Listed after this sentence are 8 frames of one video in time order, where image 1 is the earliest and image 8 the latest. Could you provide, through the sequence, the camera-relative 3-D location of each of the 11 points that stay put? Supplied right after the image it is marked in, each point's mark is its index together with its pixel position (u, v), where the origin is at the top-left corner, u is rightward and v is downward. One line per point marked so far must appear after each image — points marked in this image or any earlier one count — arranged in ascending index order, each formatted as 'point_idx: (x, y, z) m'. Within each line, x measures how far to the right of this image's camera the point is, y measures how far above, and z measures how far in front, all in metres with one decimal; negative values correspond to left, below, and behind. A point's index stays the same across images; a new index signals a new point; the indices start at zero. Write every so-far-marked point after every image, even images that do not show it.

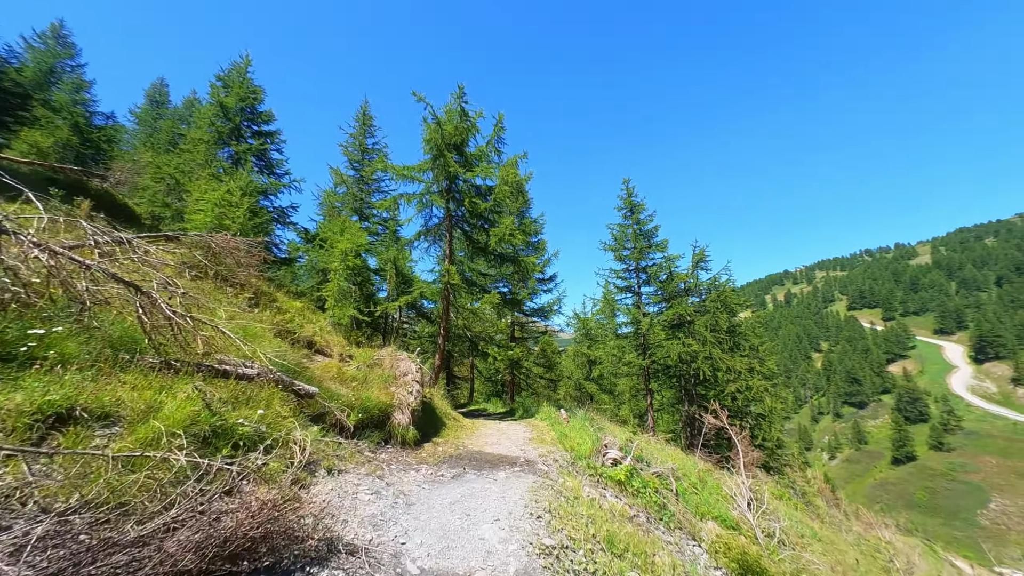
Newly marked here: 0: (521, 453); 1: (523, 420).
0: (+0.2, -3.8, +8.1) m
1: (+0.4, -4.6, +12.4) m
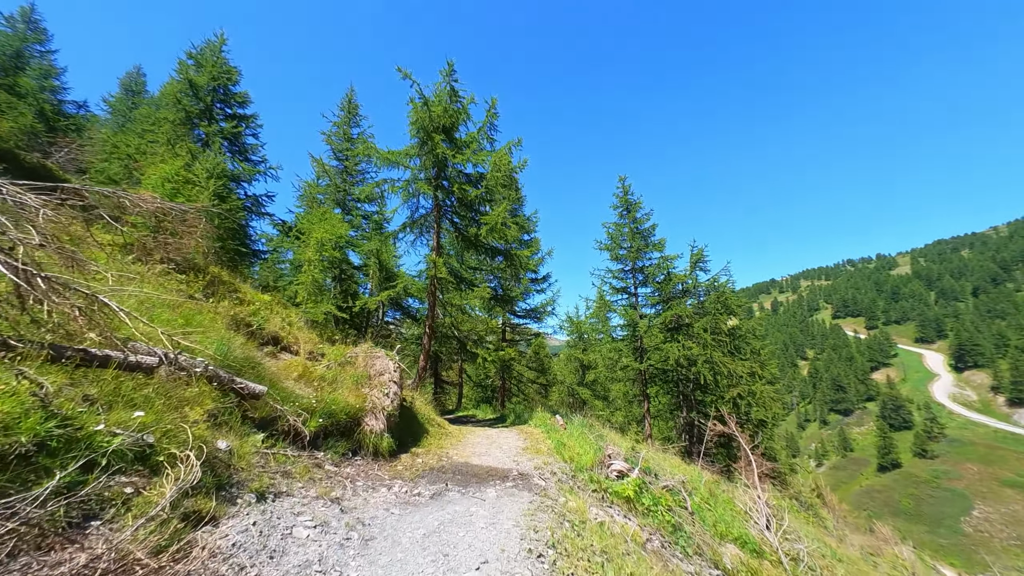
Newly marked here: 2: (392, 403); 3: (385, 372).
0: (0.0, -3.5, +7.1) m
1: (+0.1, -4.4, +11.3) m
2: (-2.4, -2.3, +7.1) m
3: (-2.8, -1.8, +7.7) m
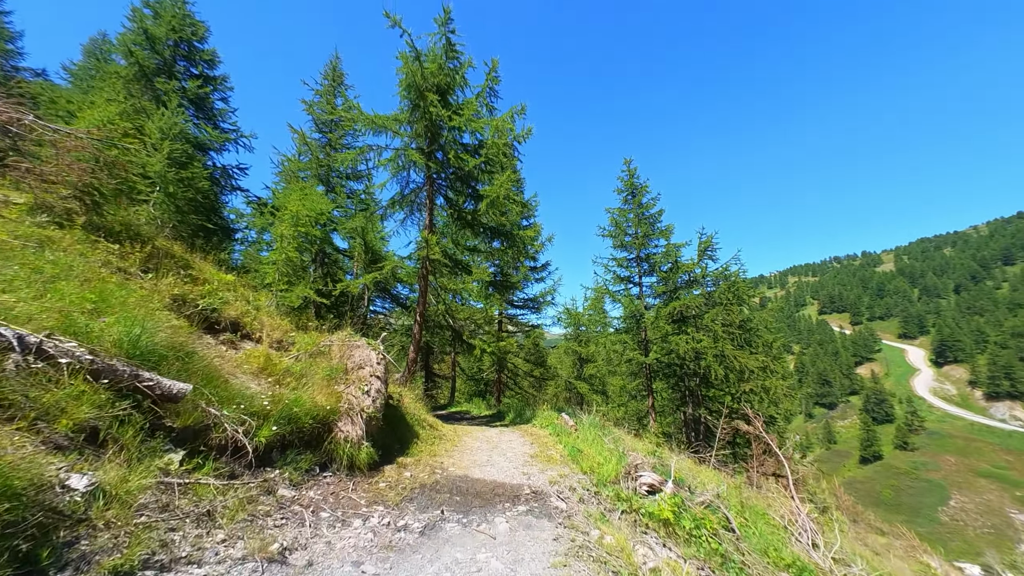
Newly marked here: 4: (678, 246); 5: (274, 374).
0: (+0.2, -3.1, +5.8) m
1: (+0.2, -3.9, +10.0) m
2: (-2.2, -1.9, +5.8) m
3: (-2.6, -1.4, +6.3) m
4: (+9.1, +2.3, +19.4) m
5: (-4.0, -1.5, +6.1) m
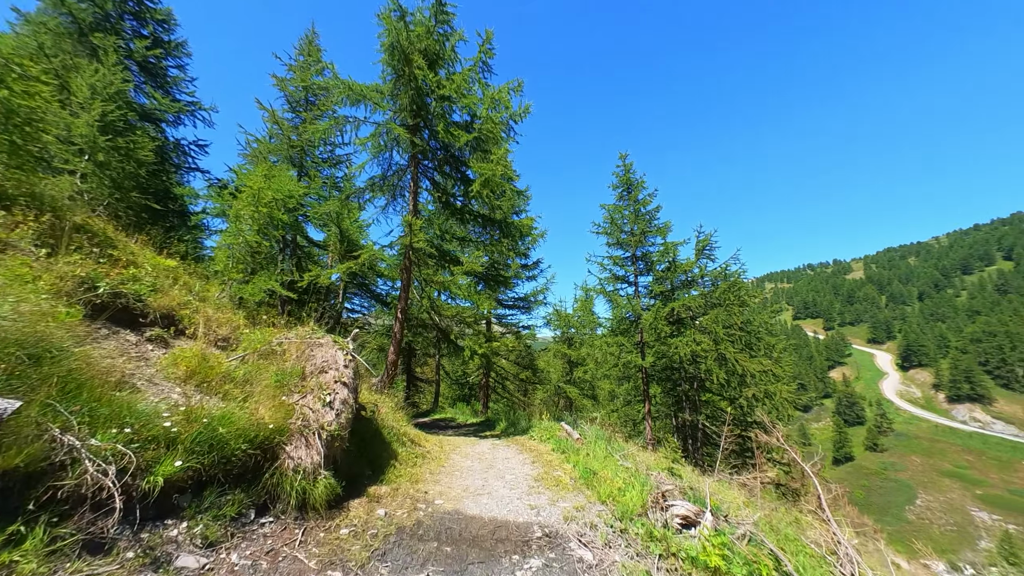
0: (+0.2, -2.9, +4.5) m
1: (0.0, -3.7, +8.8) m
2: (-2.1, -1.6, +4.5) m
3: (-2.6, -1.1, +5.0) m
4: (+8.6, +2.3, +18.6) m
5: (-4.0, -1.2, +4.7) m
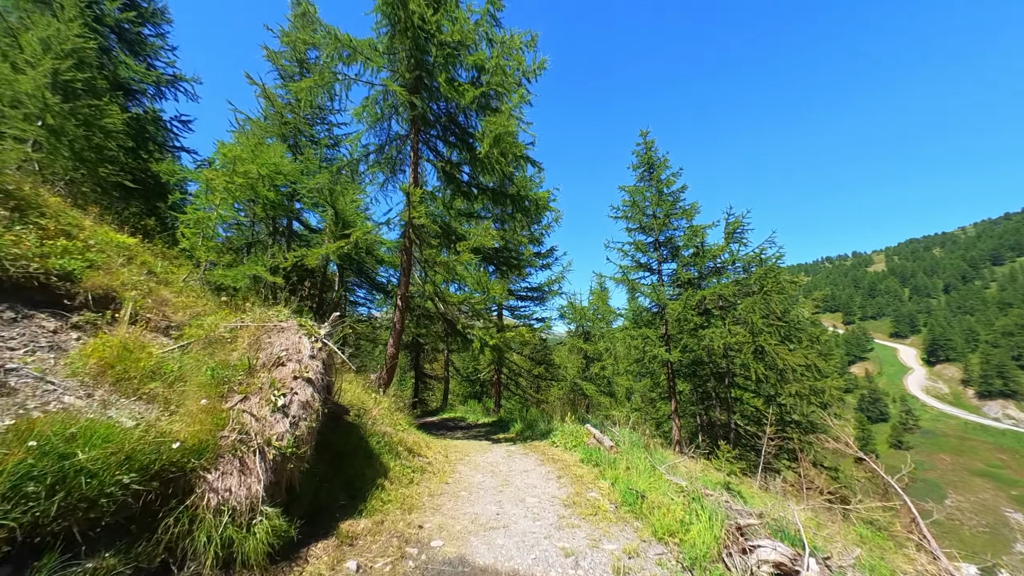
0: (+0.5, -2.5, +3.2) m
1: (+0.4, -3.3, +7.5) m
2: (-1.9, -1.3, +3.2) m
3: (-2.3, -0.8, +3.7) m
4: (+9.1, +2.9, +17.0) m
5: (-3.7, -0.8, +3.4) m
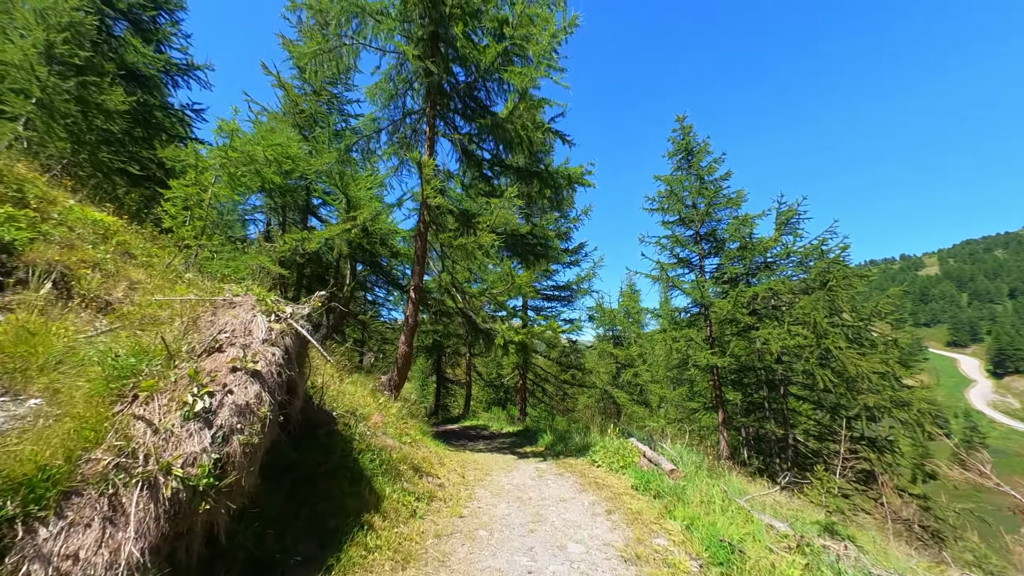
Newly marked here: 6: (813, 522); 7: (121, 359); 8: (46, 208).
0: (+0.7, -2.1, +1.9) m
1: (+0.9, -3.1, +6.2) m
2: (-1.7, -0.9, +2.1) m
3: (-2.0, -0.4, +2.7) m
4: (+10.3, +3.0, +15.2) m
5: (-3.5, -0.5, +2.5) m
6: (+3.9, -3.0, +4.6) m
7: (-2.5, -0.5, +2.4) m
8: (-6.4, +1.1, +4.9) m
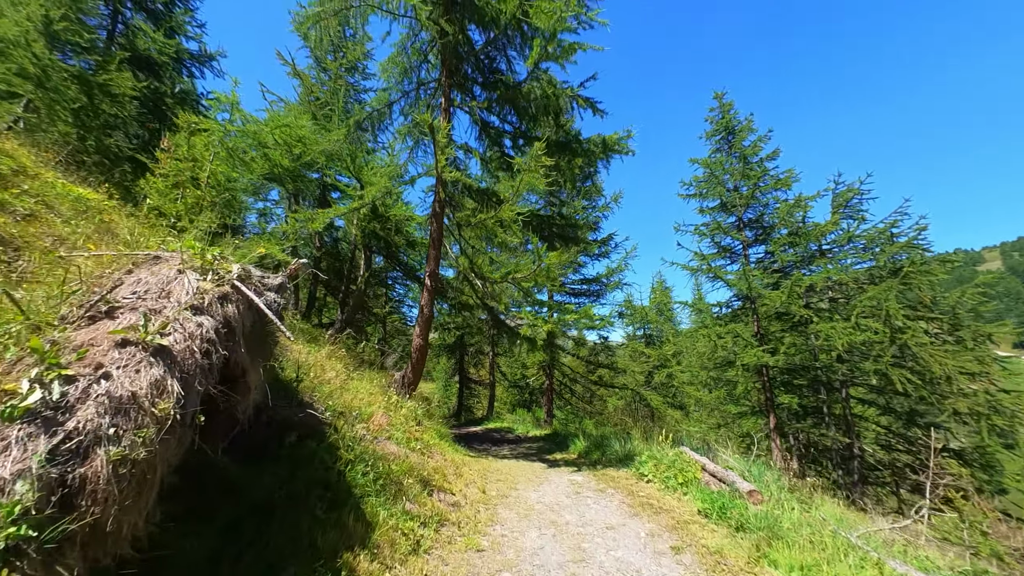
0: (+0.9, -1.8, +0.9) m
1: (+1.3, -2.7, +5.2) m
2: (-1.5, -0.6, +1.3) m
3: (-1.8, -0.1, +1.9) m
4: (+11.2, +3.4, +13.6) m
5: (-3.3, -0.2, +1.8) m
6: (+4.2, -2.6, +3.4) m
7: (-2.4, -0.2, +1.6) m
8: (-6.1, +1.4, +4.4) m
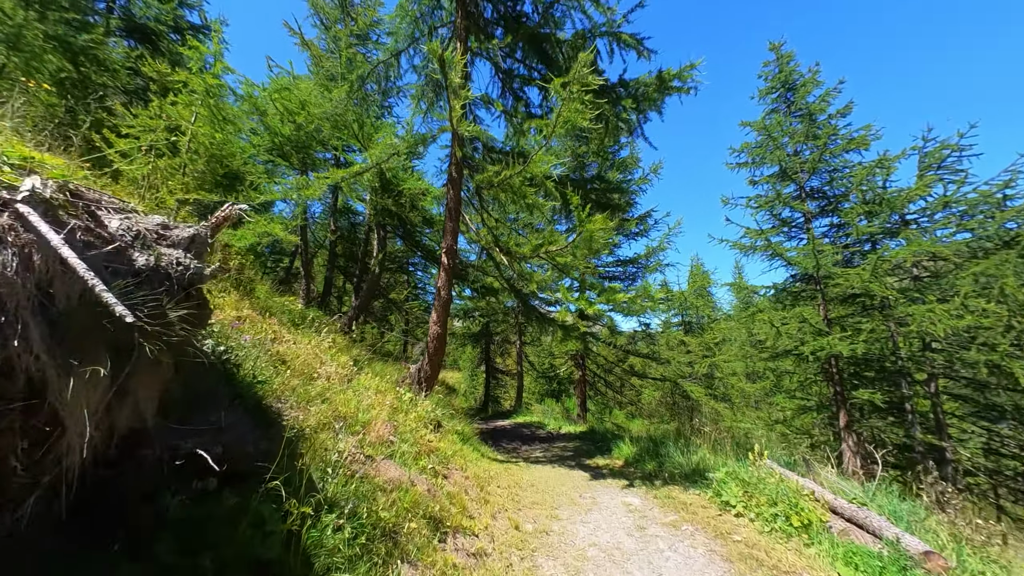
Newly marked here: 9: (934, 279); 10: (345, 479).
0: (+1.0, -1.6, -0.2) m
1: (+1.8, -2.4, +4.0) m
2: (-1.4, -0.5, +0.2) m
3: (-1.7, +0.1, +0.8) m
4: (+12.1, +4.1, +11.5) m
5: (-3.1, -0.1, +0.8) m
6: (+4.5, -2.3, +2.0) m
7: (-2.2, 0.0, +0.6) m
8: (-5.7, +1.6, +3.6) m
9: (+12.3, +0.3, +10.4) m
10: (-1.1, -1.3, +2.5) m
